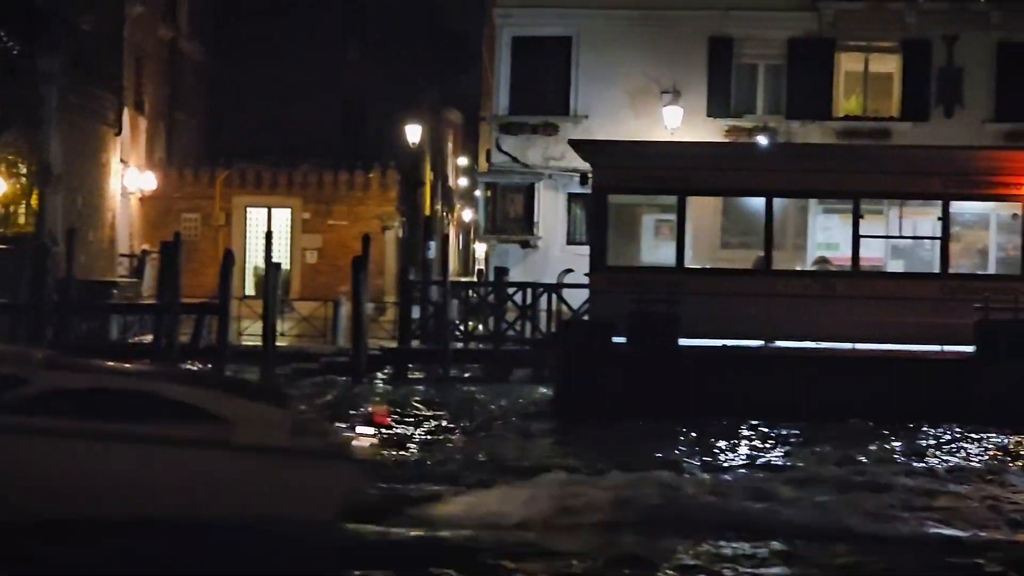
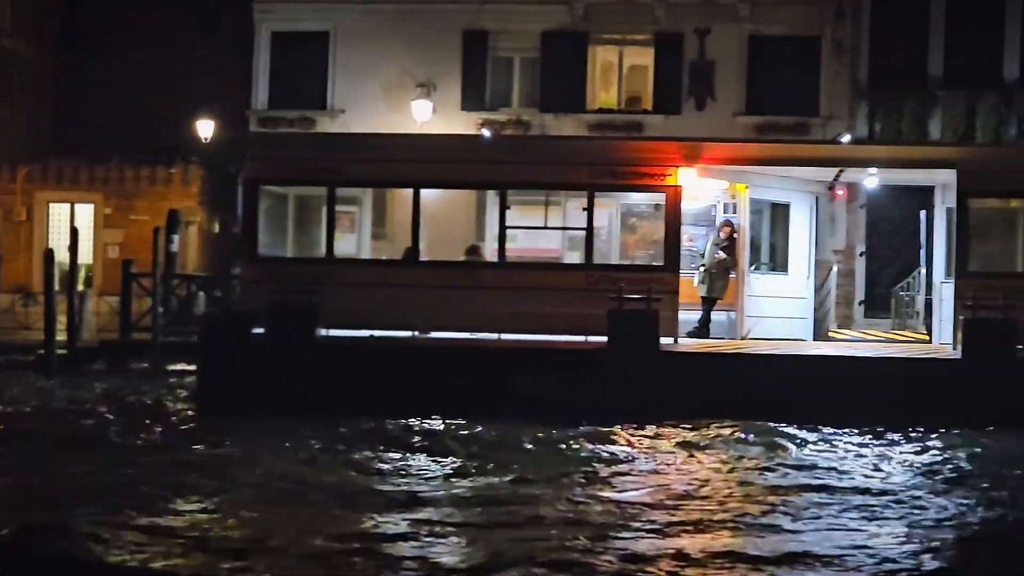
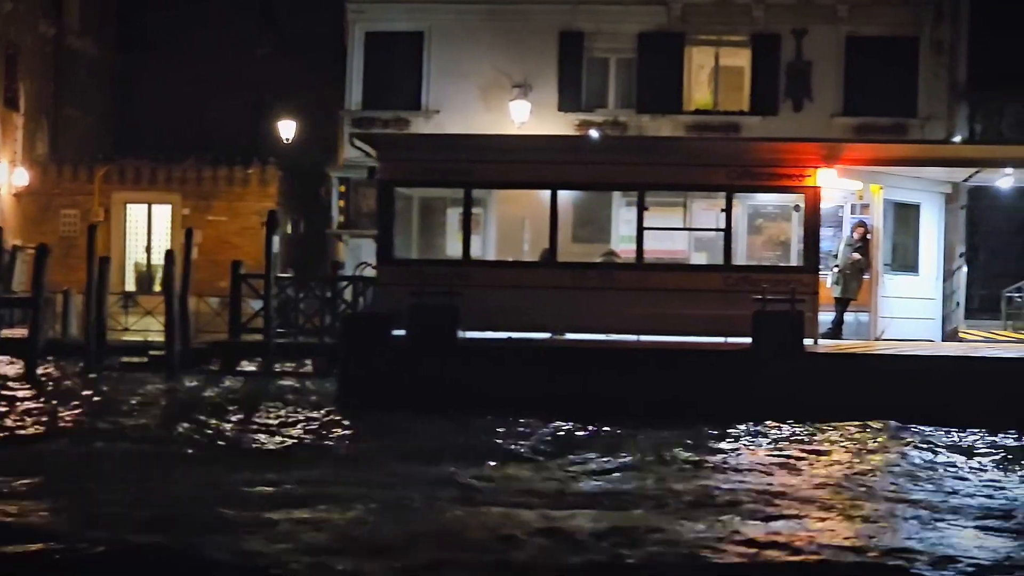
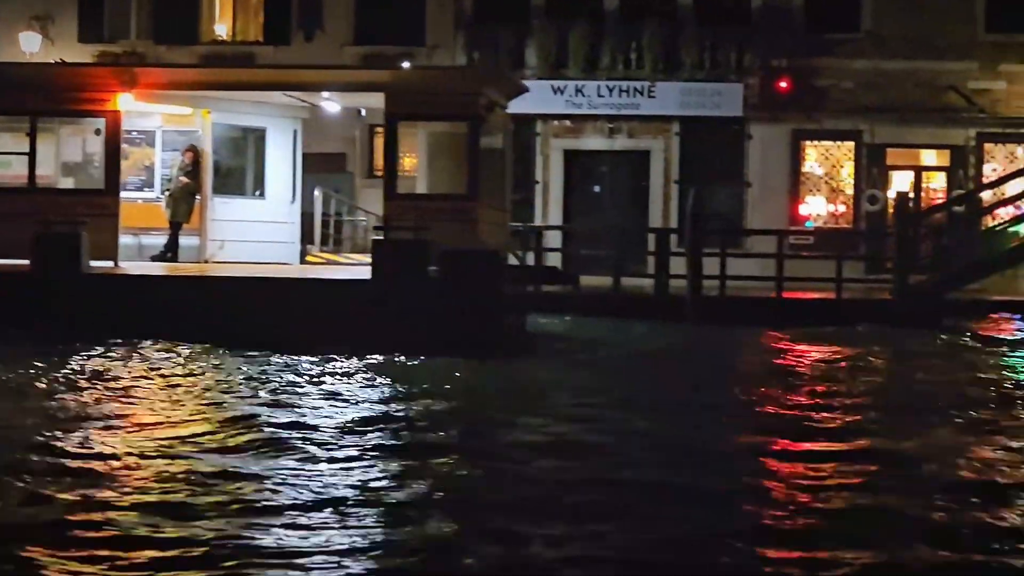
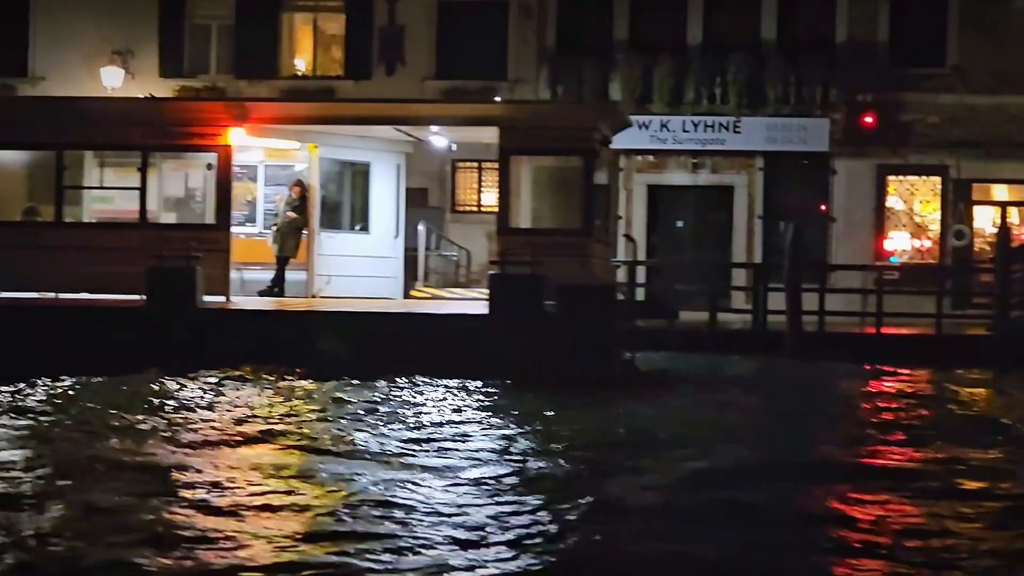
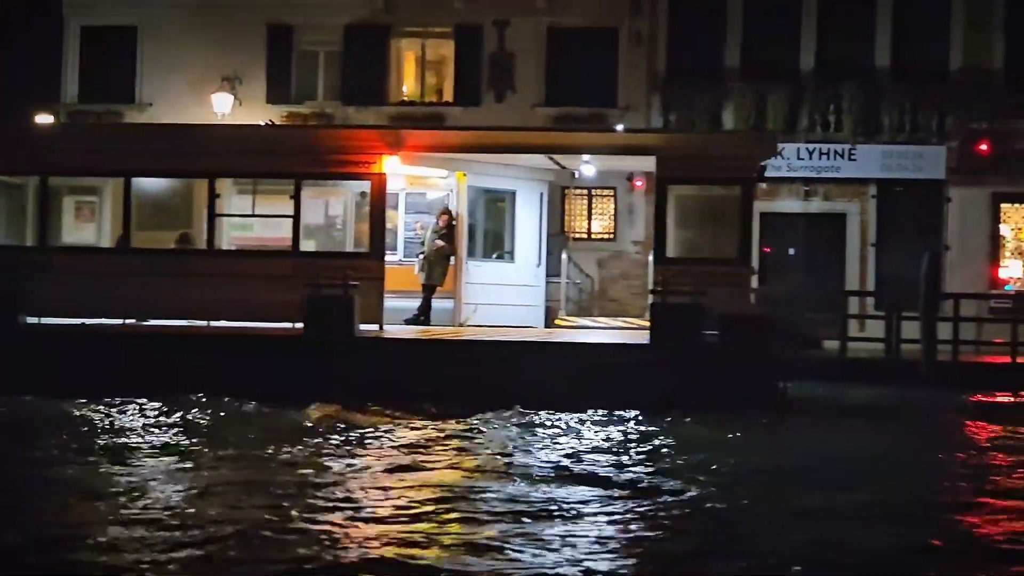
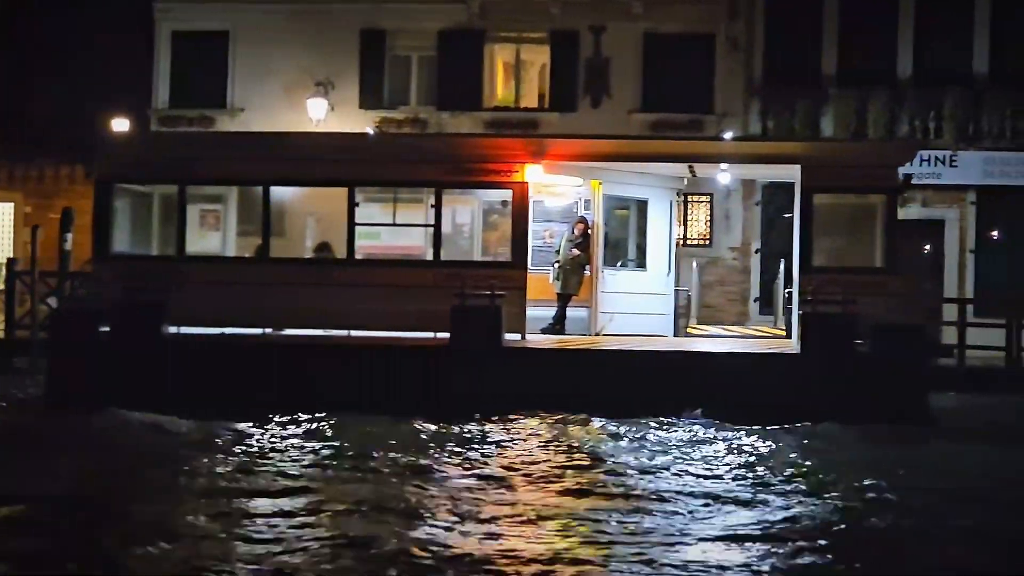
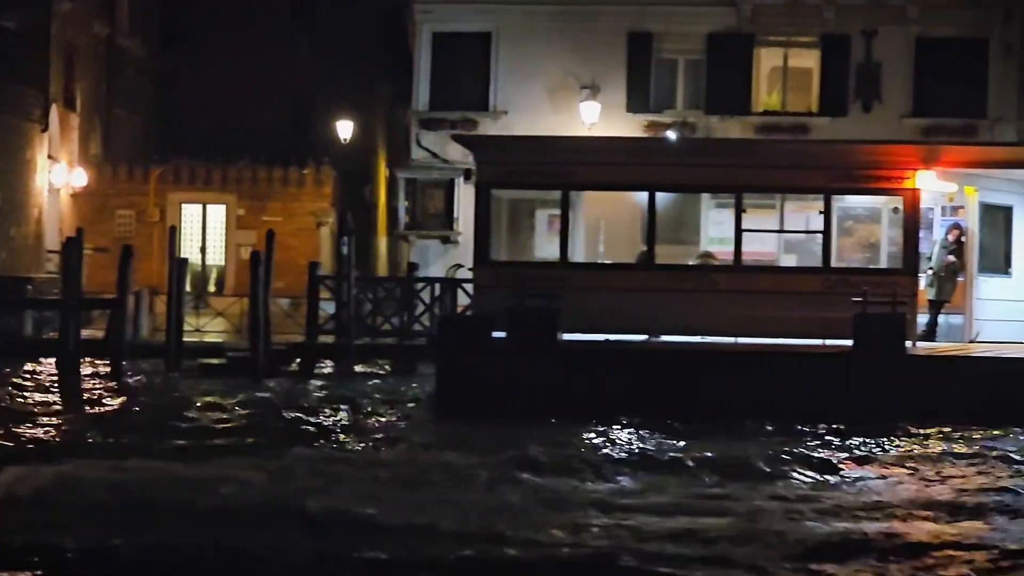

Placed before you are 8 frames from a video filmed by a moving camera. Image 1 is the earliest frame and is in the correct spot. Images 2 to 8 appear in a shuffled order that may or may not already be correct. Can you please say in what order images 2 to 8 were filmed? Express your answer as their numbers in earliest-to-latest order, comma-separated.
8, 3, 2, 7, 6, 5, 4
